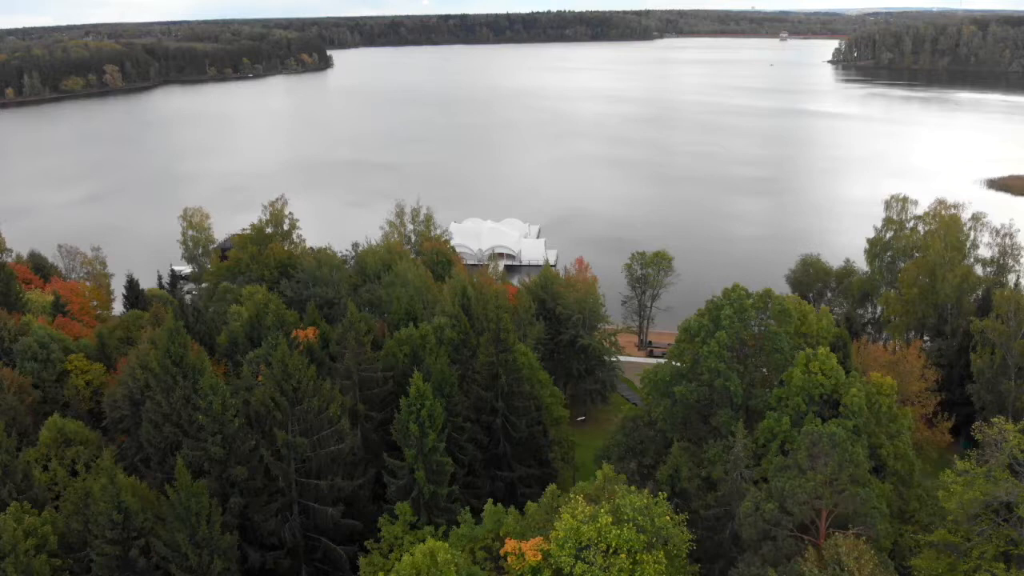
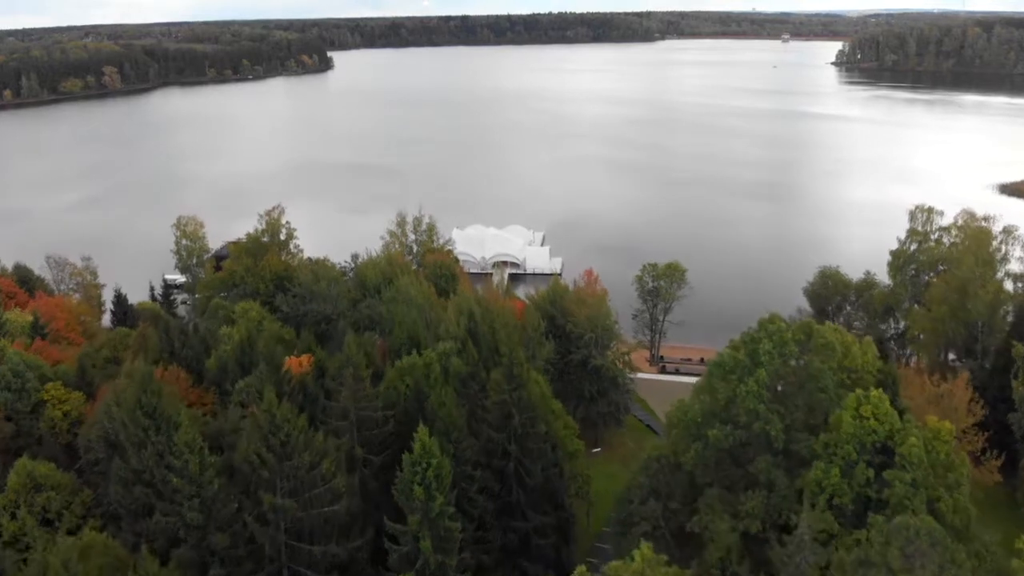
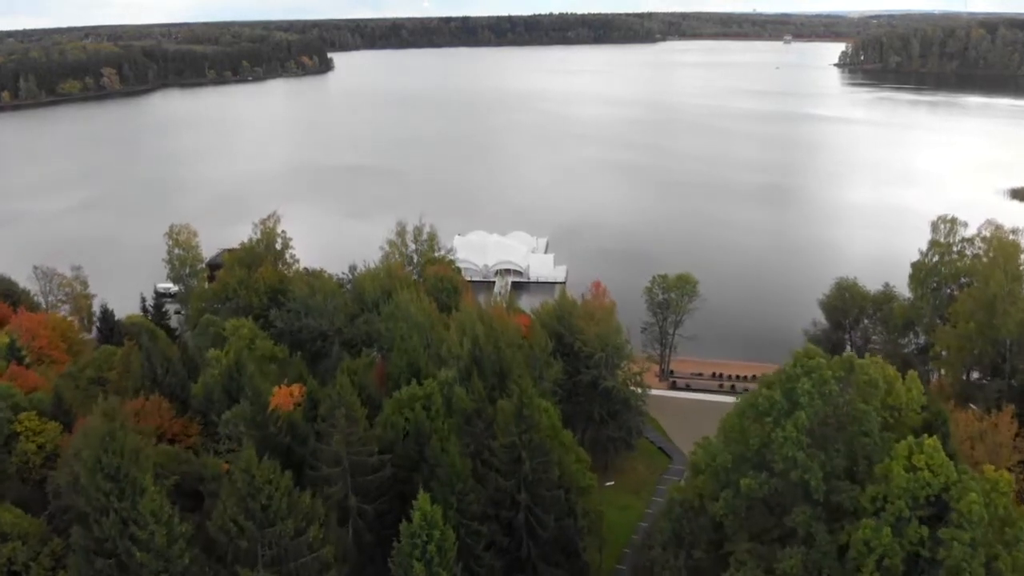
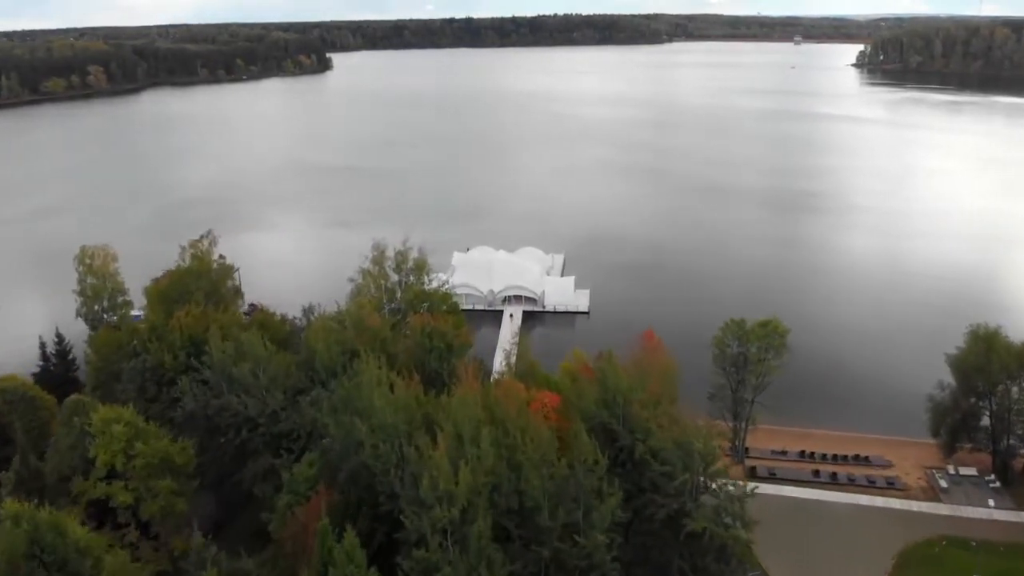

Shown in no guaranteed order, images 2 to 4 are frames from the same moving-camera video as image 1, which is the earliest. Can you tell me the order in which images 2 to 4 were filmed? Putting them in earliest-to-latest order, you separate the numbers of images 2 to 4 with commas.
2, 3, 4
